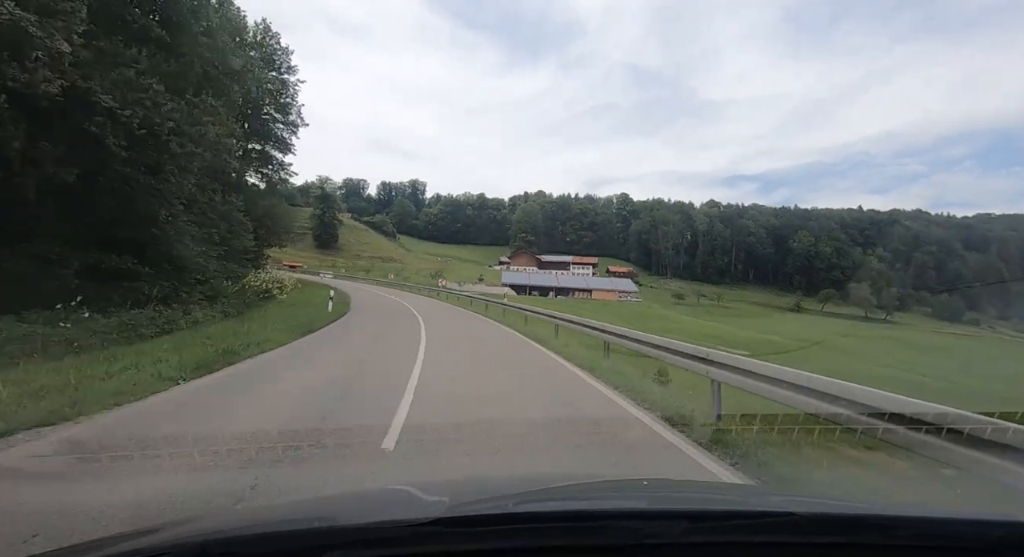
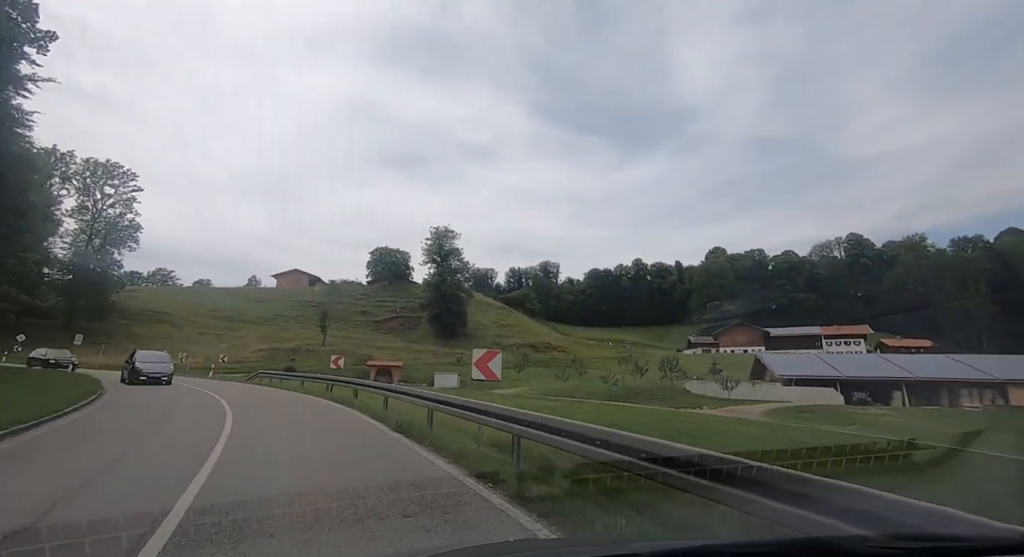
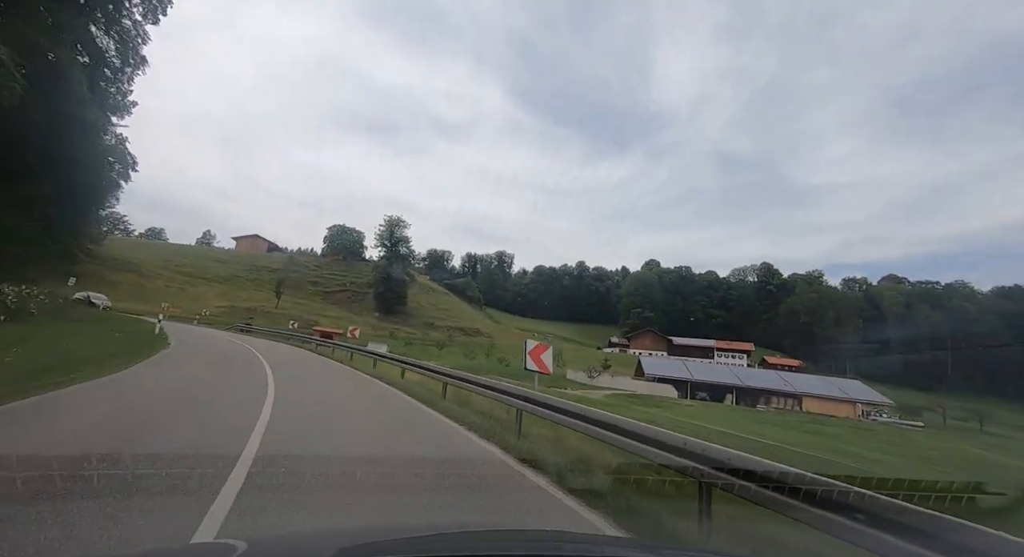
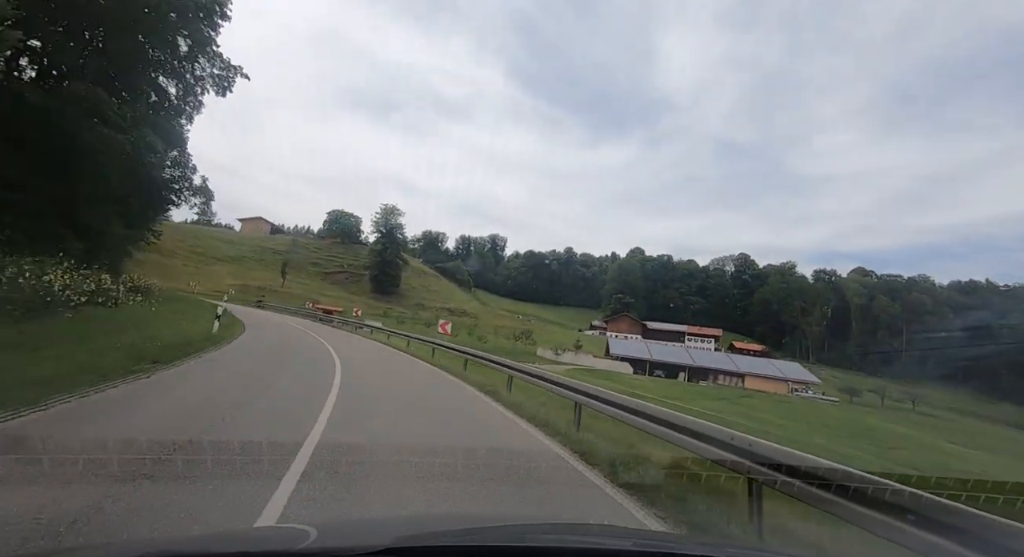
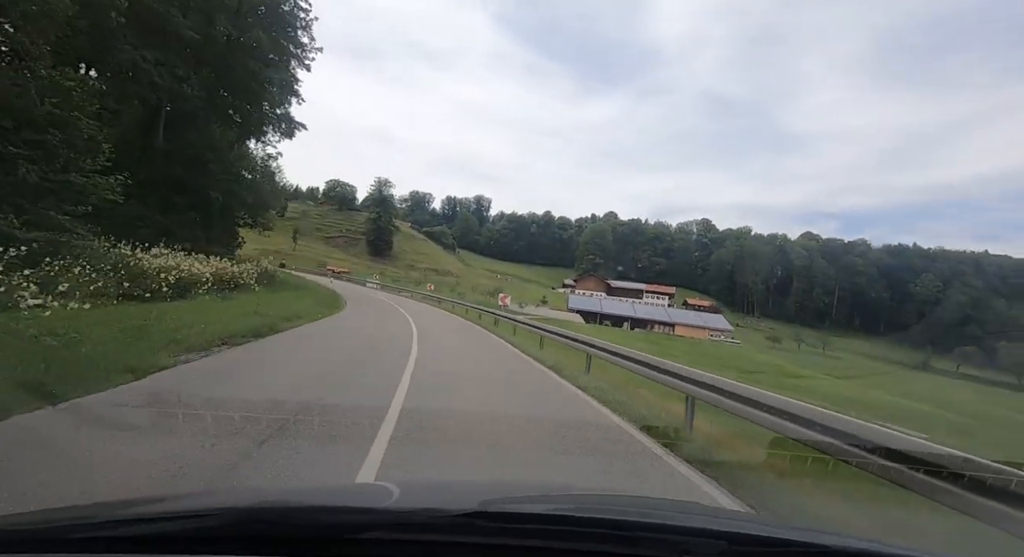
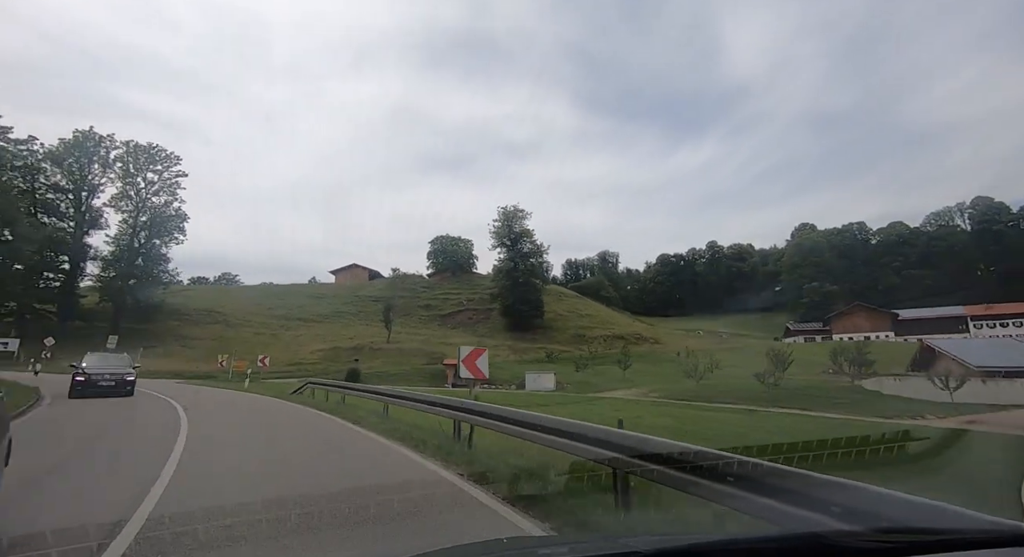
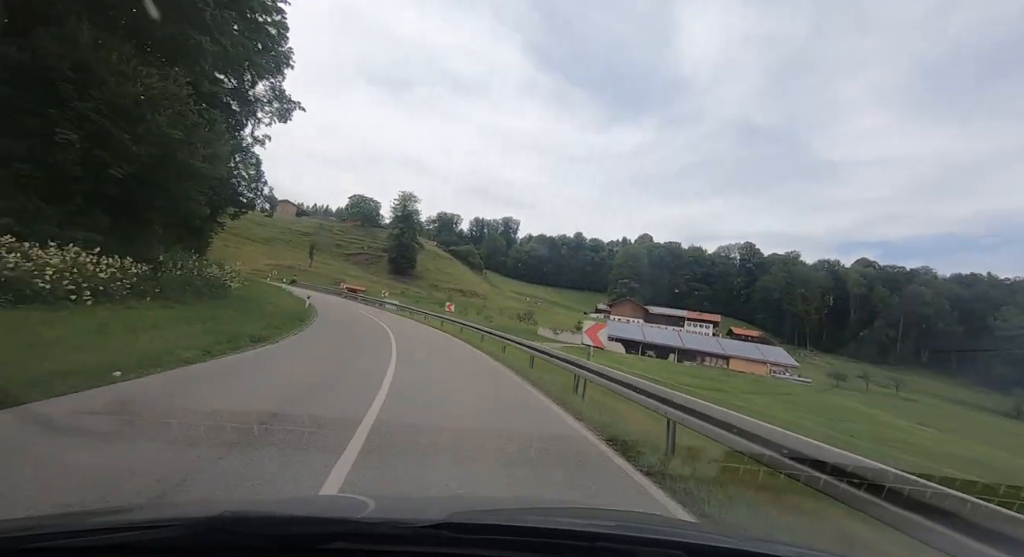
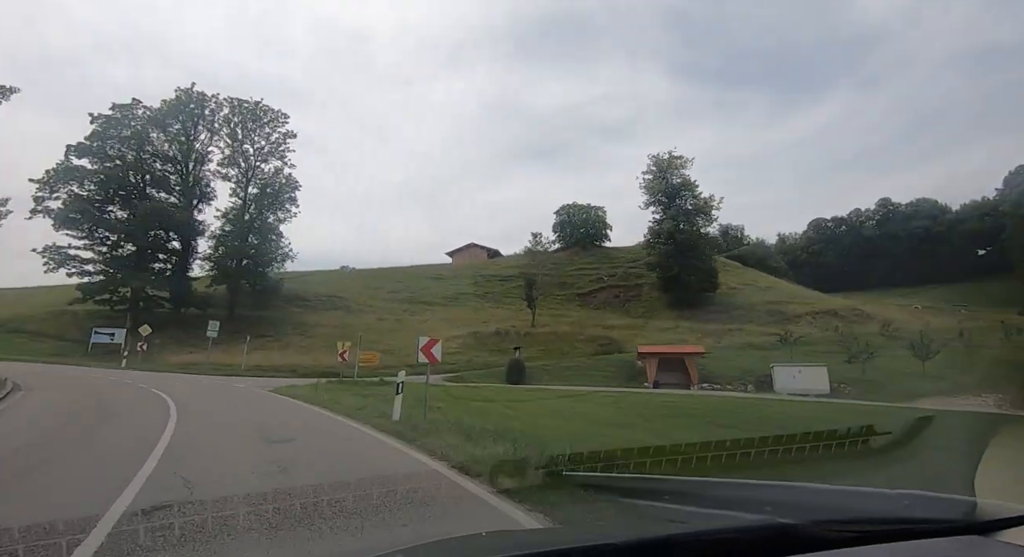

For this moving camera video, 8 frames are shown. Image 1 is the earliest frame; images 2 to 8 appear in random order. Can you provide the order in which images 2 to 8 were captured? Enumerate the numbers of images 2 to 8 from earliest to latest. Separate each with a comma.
5, 7, 4, 3, 2, 6, 8
